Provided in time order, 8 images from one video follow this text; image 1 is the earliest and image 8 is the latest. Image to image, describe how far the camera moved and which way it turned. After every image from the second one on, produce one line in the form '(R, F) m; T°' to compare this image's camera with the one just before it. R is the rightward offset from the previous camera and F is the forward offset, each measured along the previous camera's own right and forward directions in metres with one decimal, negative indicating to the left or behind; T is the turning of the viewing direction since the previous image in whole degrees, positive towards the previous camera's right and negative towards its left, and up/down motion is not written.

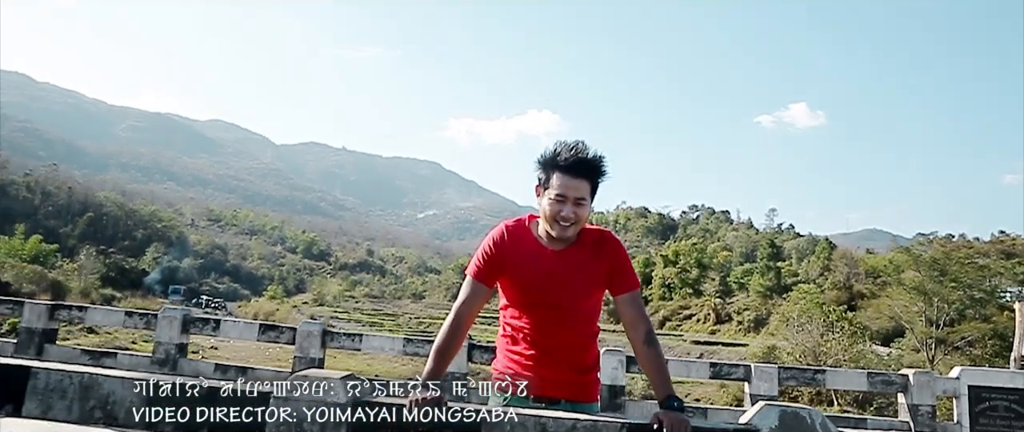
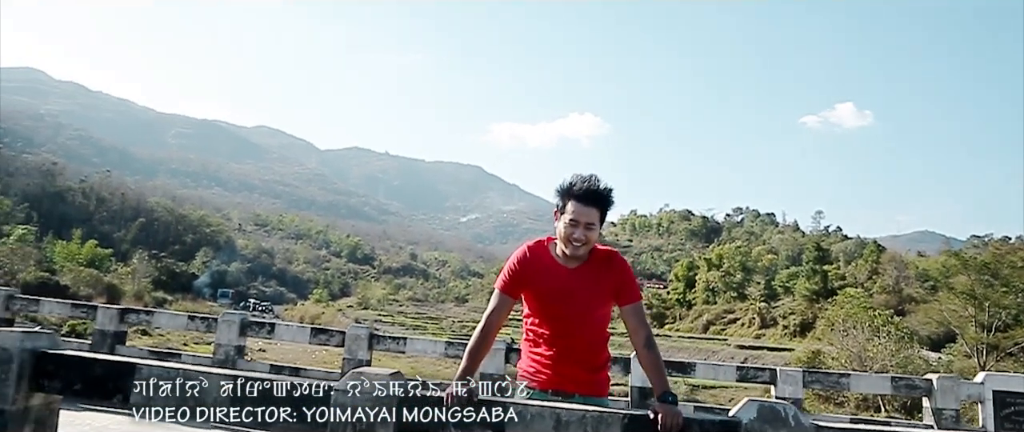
(+0.1, -0.5) m; -3°
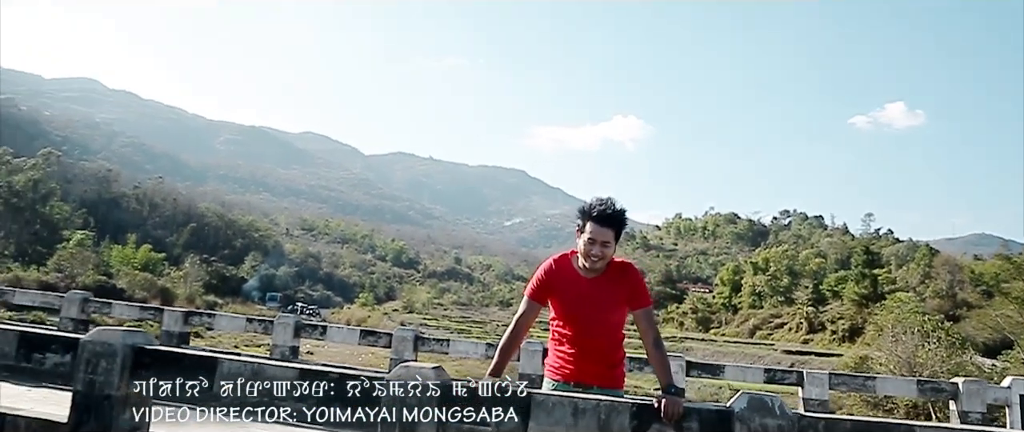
(+0.1, -0.5) m; -3°
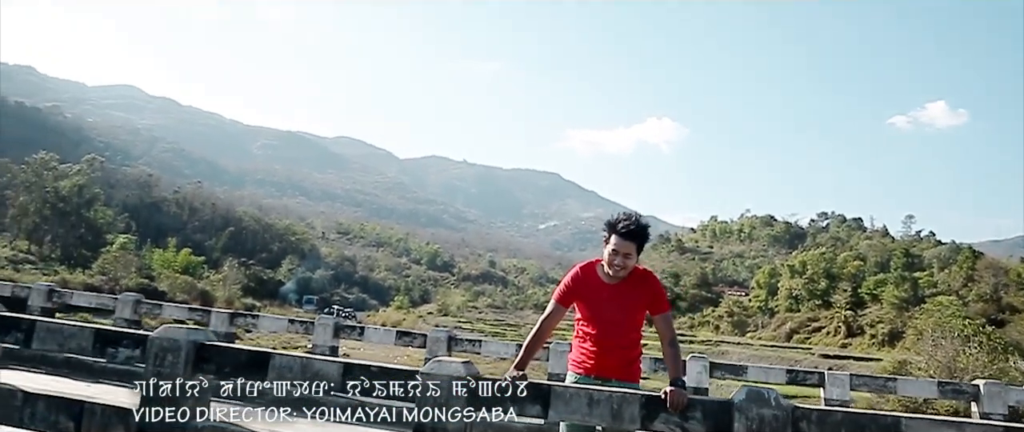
(+0.1, -0.4) m; -2°
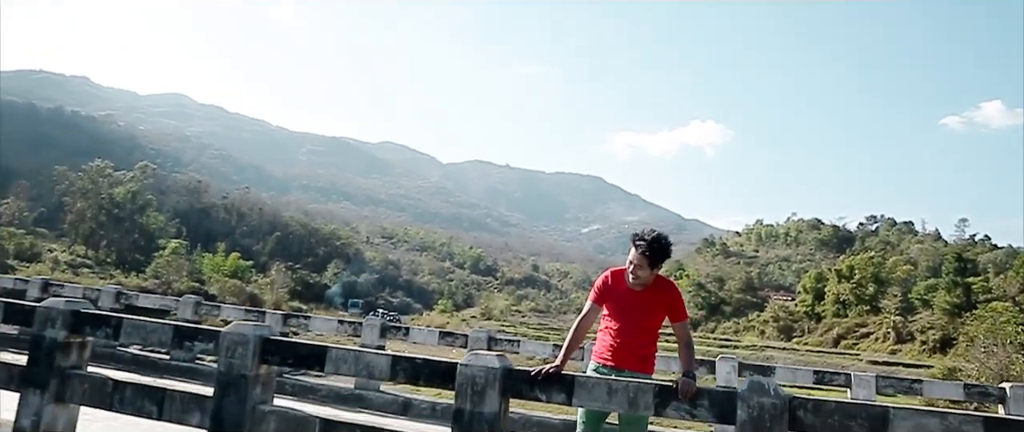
(+0.1, -0.5) m; -3°
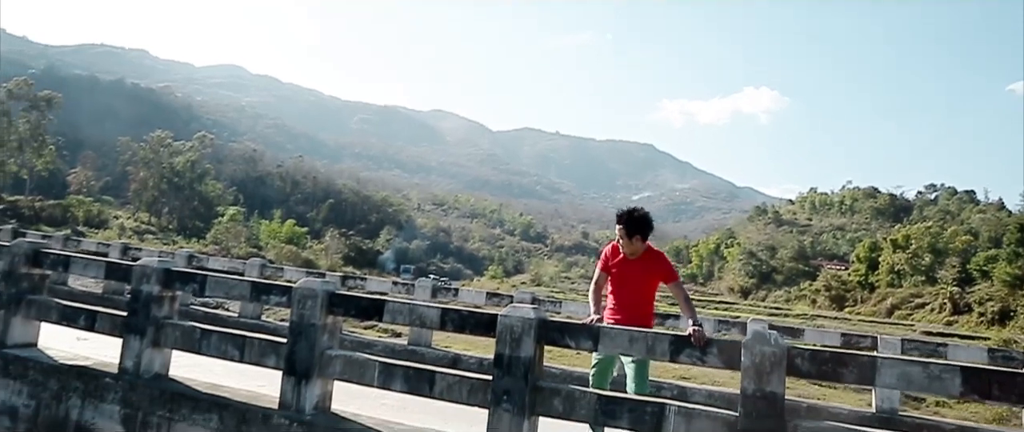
(+0.1, -0.6) m; -3°
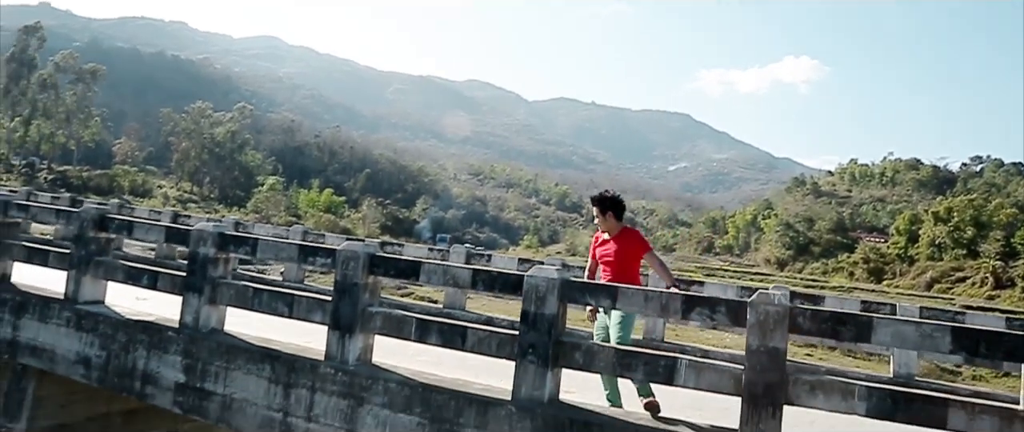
(+0.1, -0.4) m; -2°
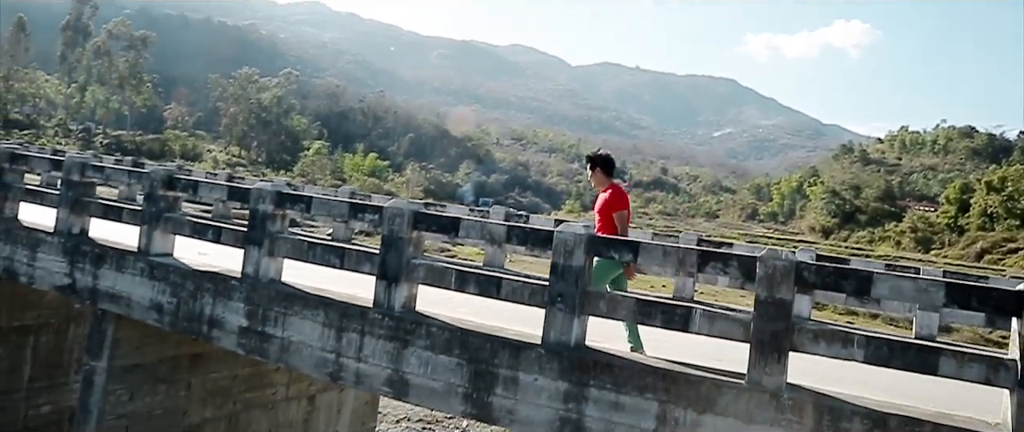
(+0.1, -0.5) m; -3°
